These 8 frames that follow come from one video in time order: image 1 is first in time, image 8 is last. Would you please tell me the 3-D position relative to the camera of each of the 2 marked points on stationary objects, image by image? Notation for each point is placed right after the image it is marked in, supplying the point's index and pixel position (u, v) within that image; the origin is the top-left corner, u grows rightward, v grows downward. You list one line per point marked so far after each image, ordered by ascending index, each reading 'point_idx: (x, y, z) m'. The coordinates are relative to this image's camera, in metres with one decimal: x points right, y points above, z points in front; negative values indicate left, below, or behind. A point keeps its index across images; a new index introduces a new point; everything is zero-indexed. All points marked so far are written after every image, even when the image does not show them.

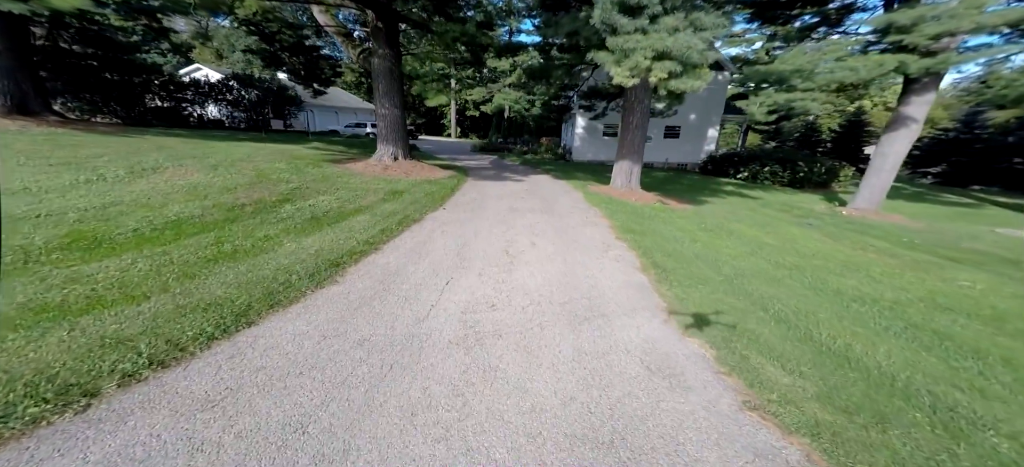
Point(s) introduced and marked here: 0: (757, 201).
0: (+8.2, +1.1, +12.5) m
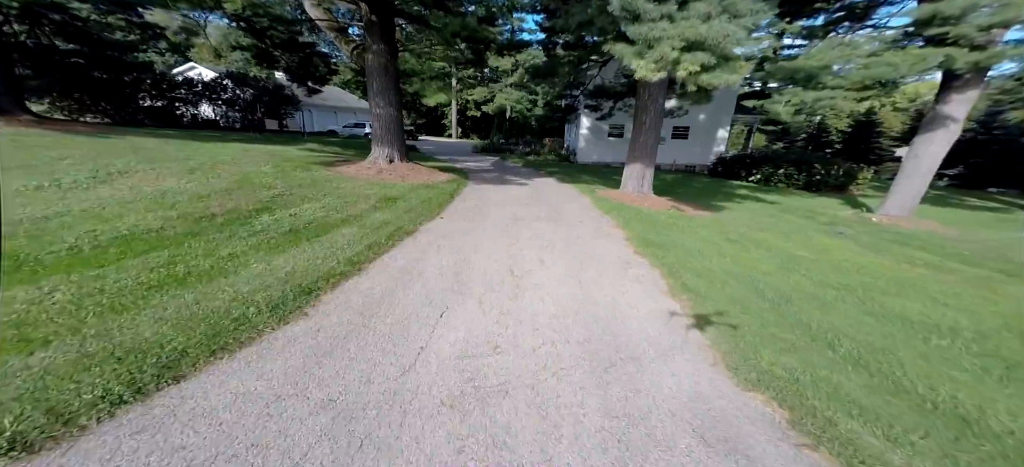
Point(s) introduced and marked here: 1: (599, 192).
0: (+8.3, +0.9, +11.7) m
1: (+2.5, +1.2, +10.6) m
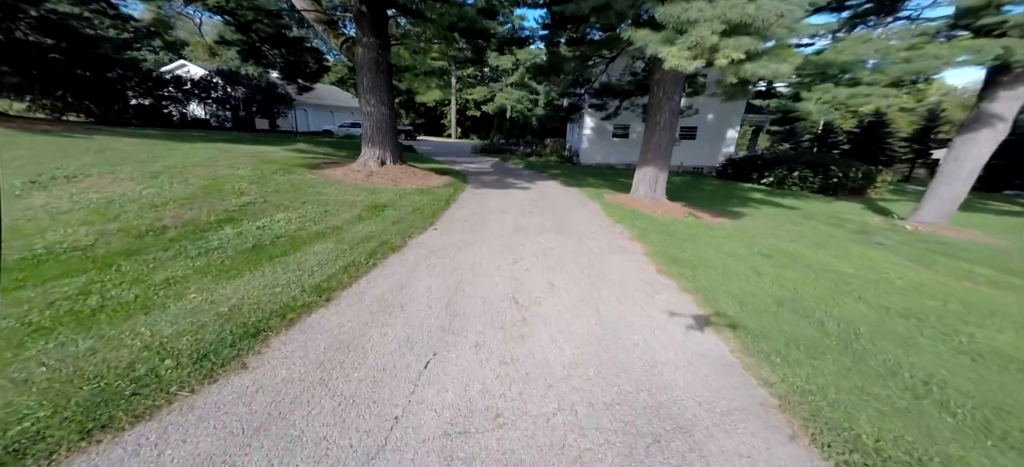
0: (+8.4, +0.7, +10.9) m
1: (+2.5, +0.9, +9.8) m
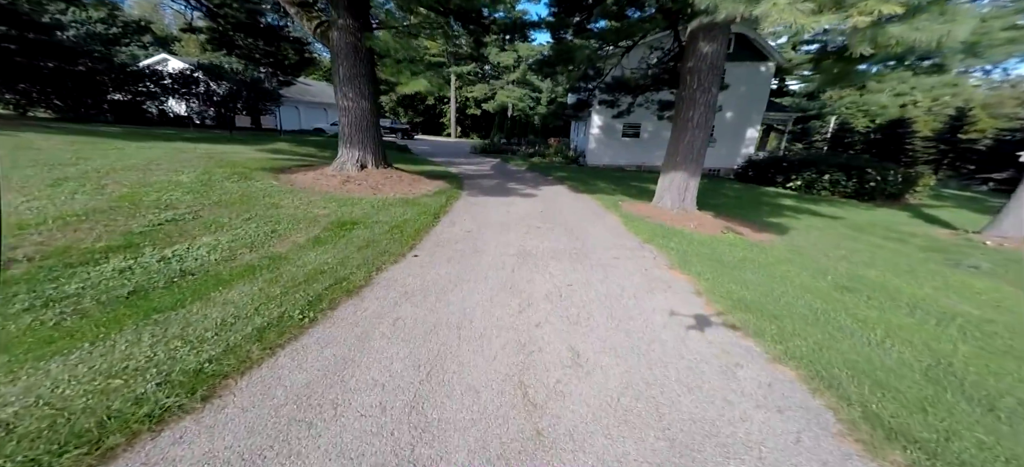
0: (+8.4, +0.3, +9.5) m
1: (+2.6, +0.6, +8.4) m
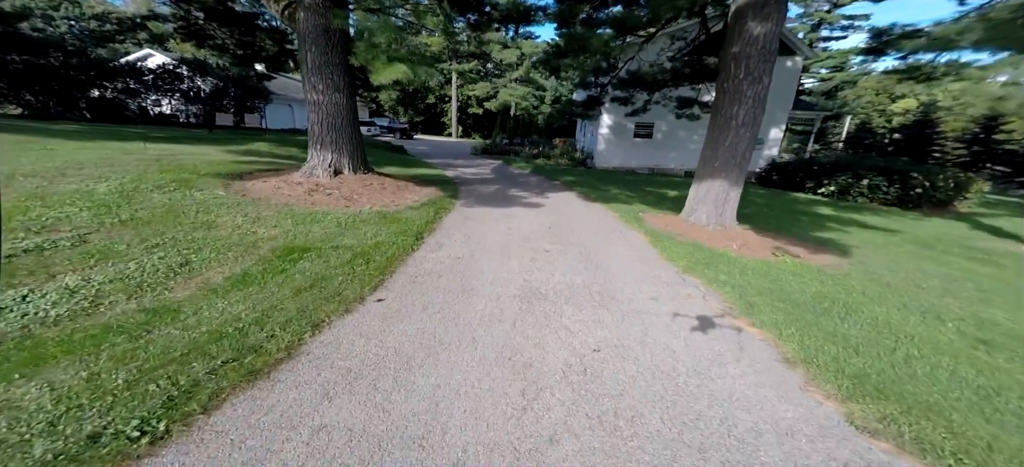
0: (+8.5, -0.1, +8.1) m
1: (+2.6, +0.3, +7.1) m
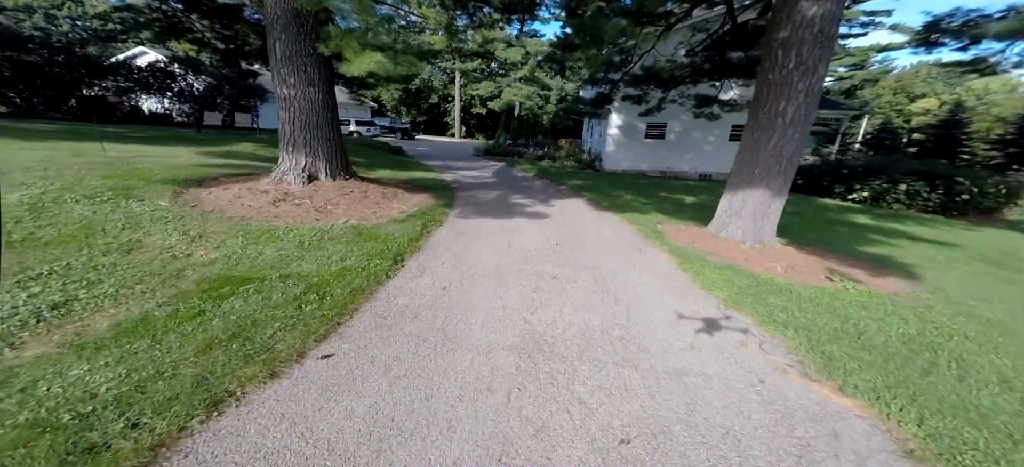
0: (+8.5, -0.4, +7.0) m
1: (+2.6, 0.0, +6.1) m
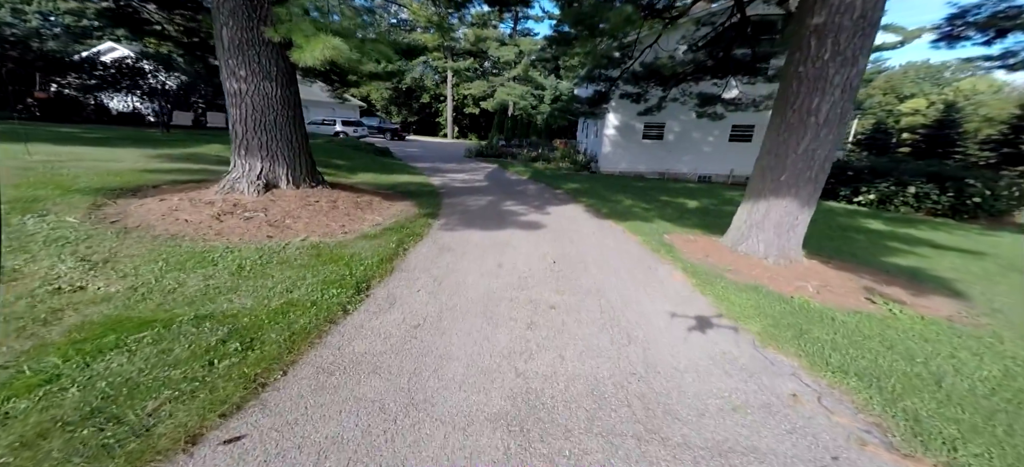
0: (+8.4, -0.5, +6.4) m
1: (+2.5, -0.2, +5.4) m
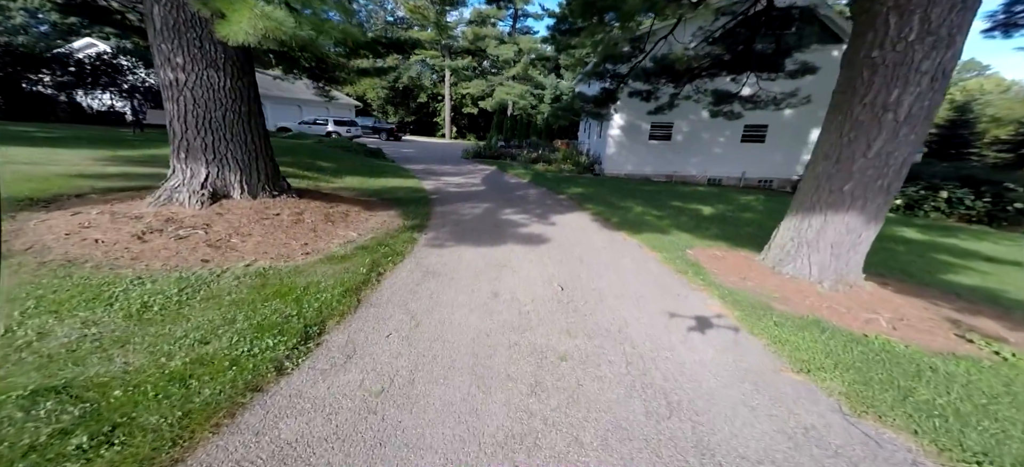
0: (+8.4, -0.7, +5.6) m
1: (+2.5, -0.4, +4.6) m
